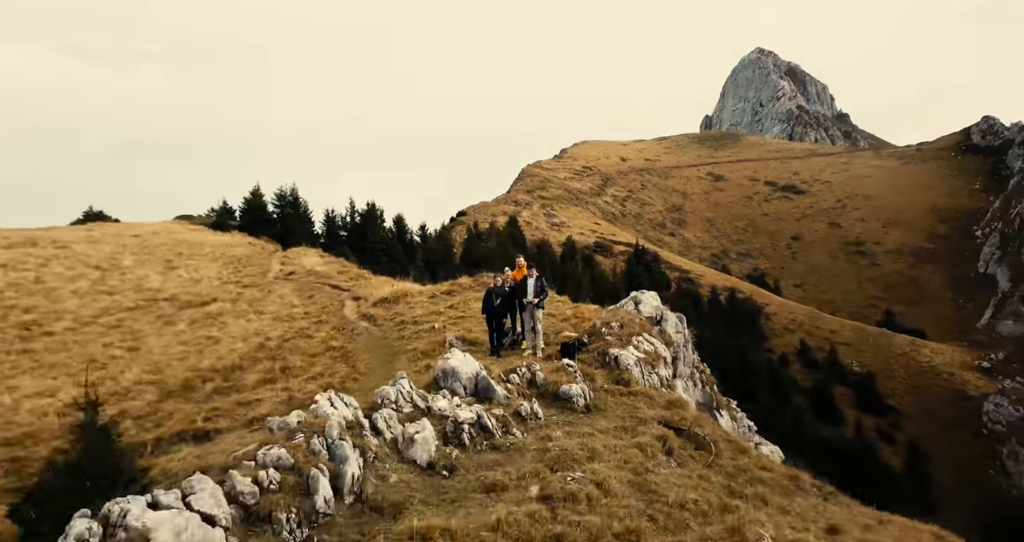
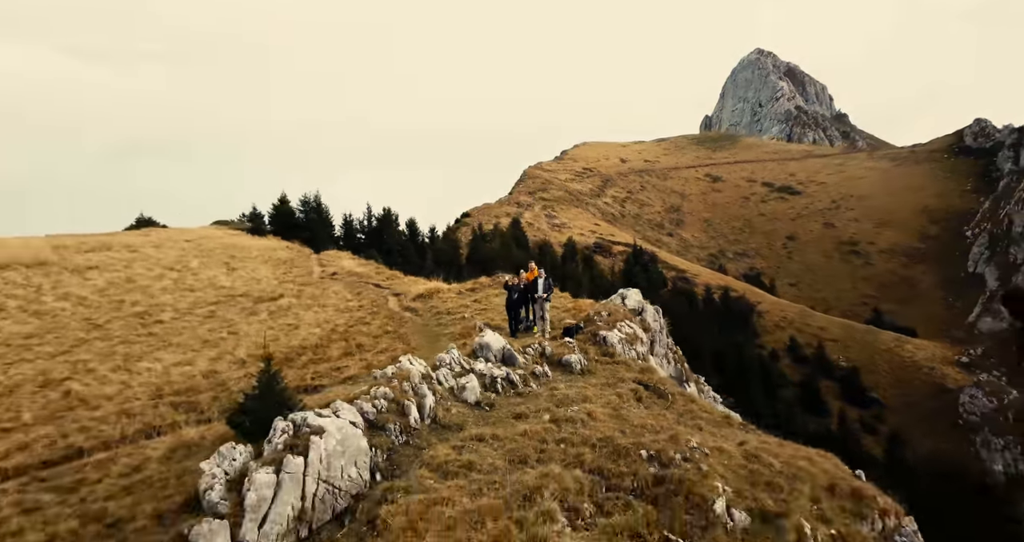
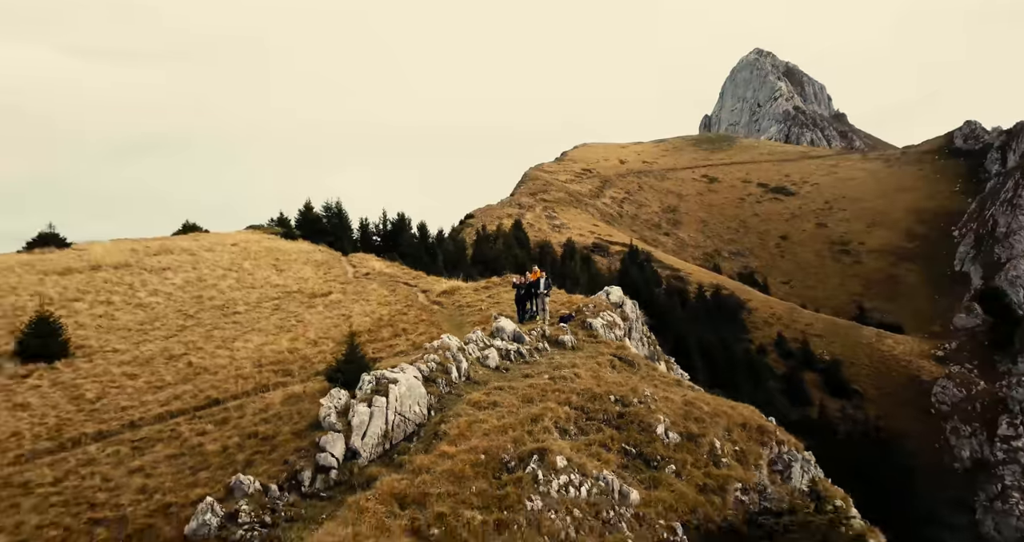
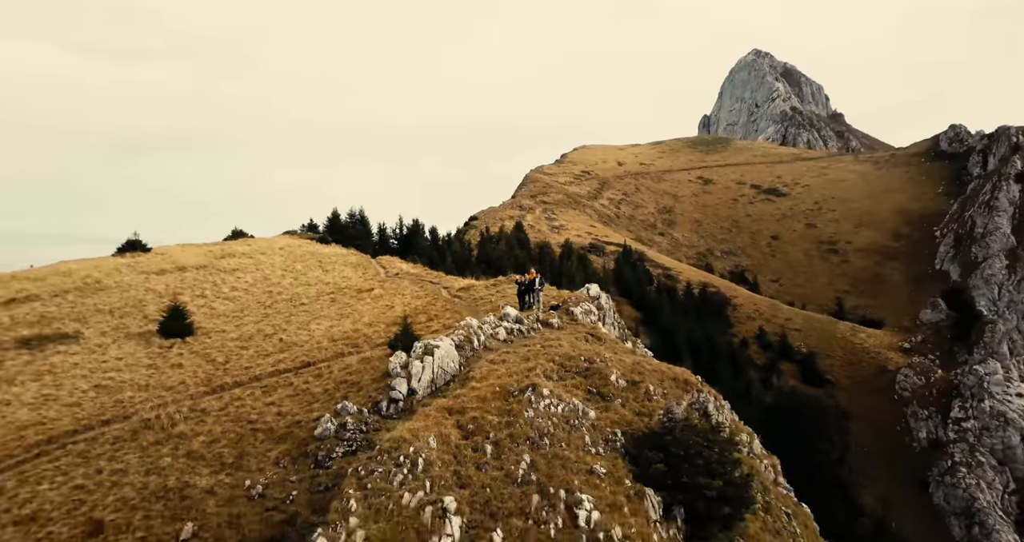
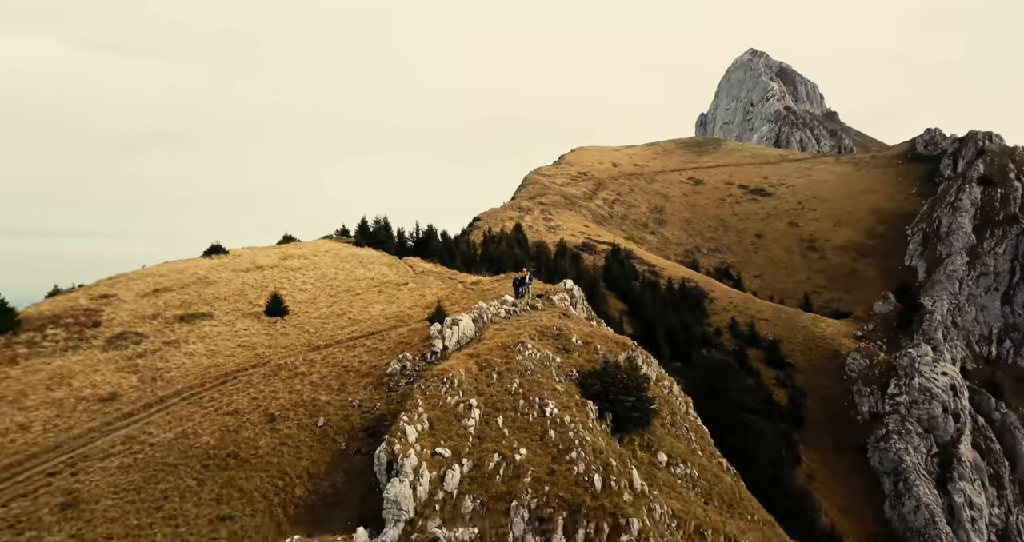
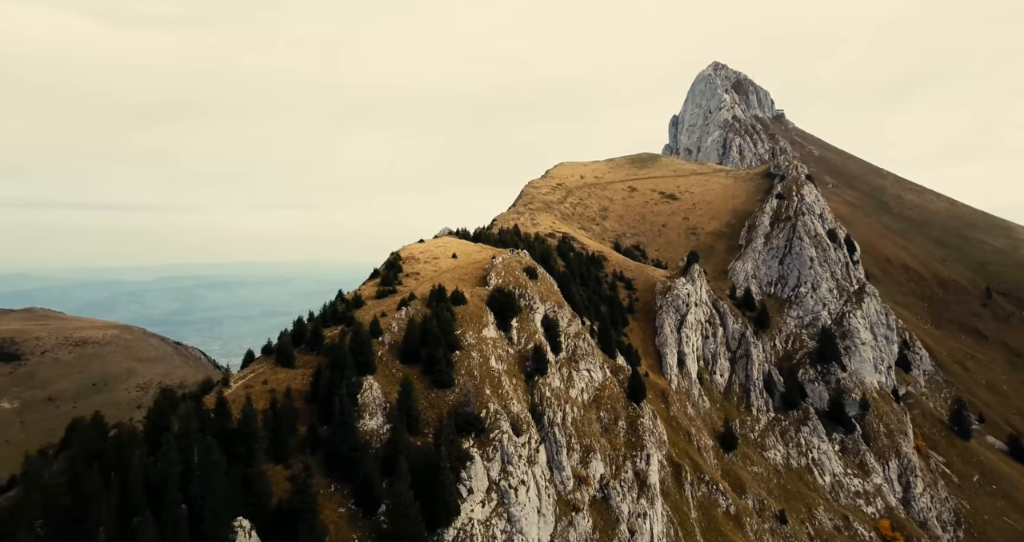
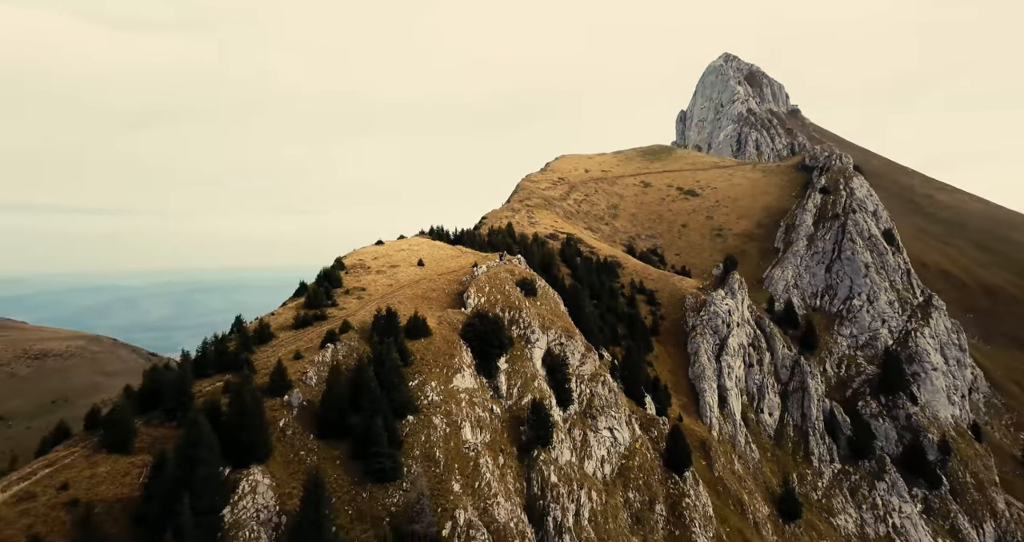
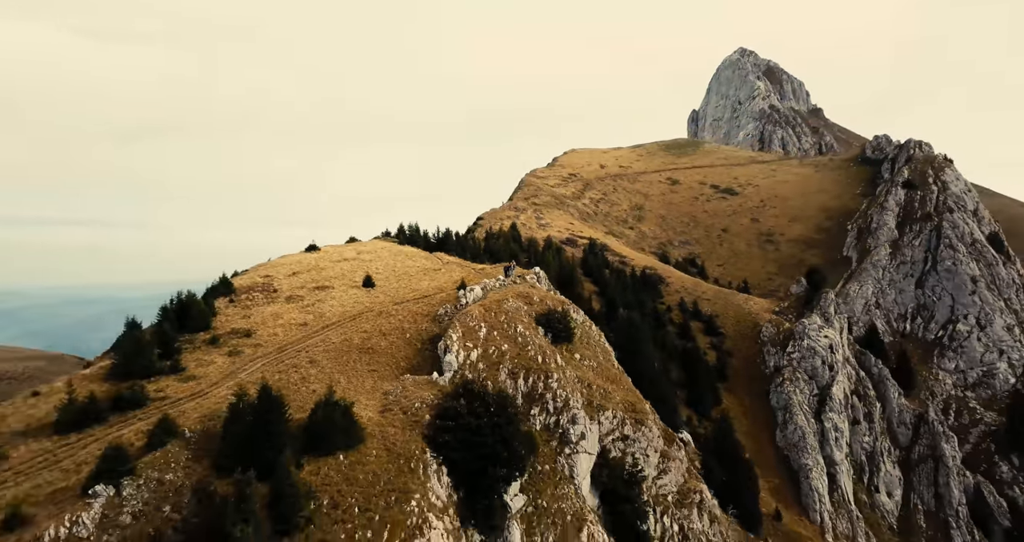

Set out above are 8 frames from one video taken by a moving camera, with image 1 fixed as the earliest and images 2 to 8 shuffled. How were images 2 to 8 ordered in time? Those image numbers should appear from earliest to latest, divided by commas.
2, 3, 4, 5, 8, 7, 6
